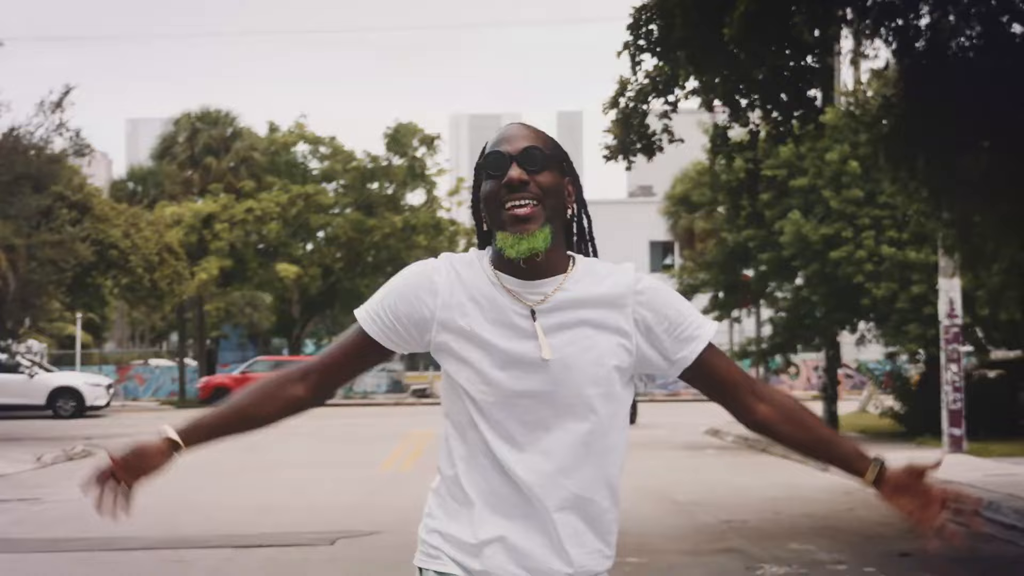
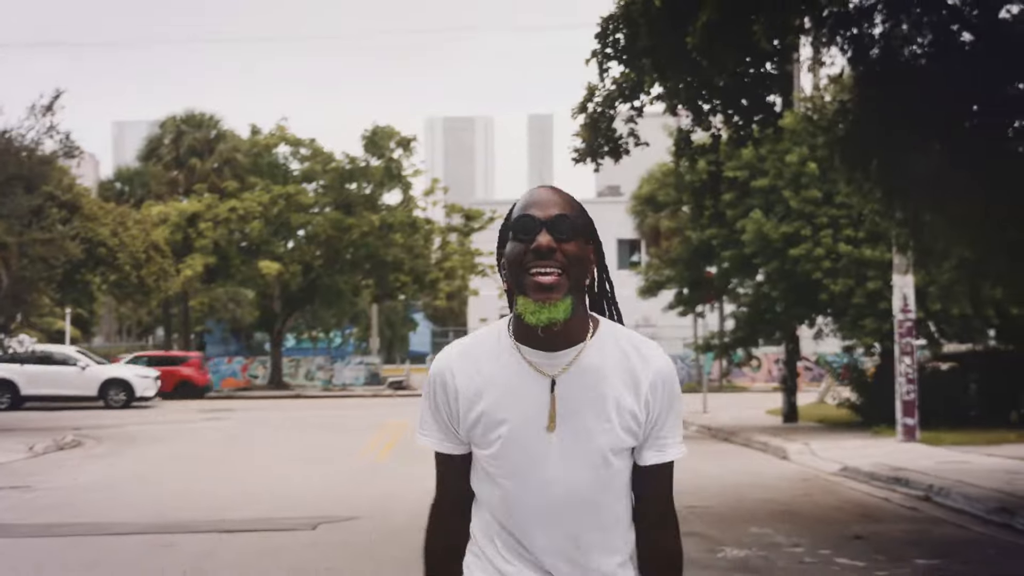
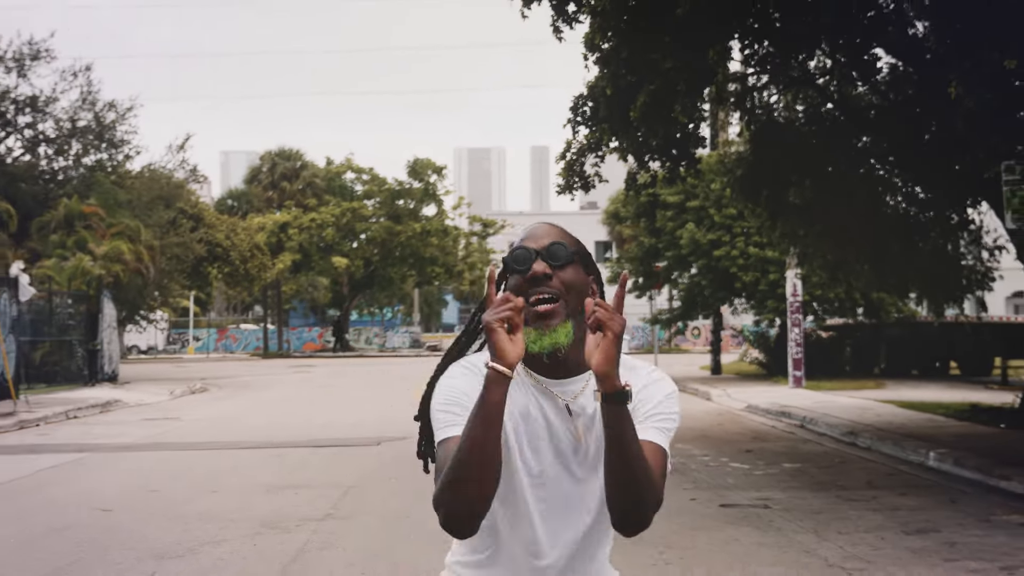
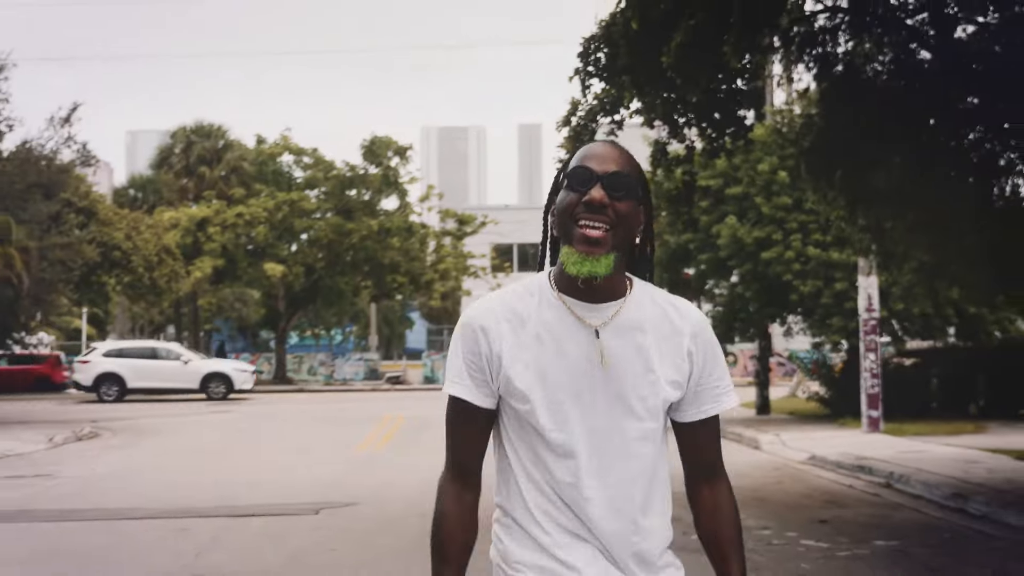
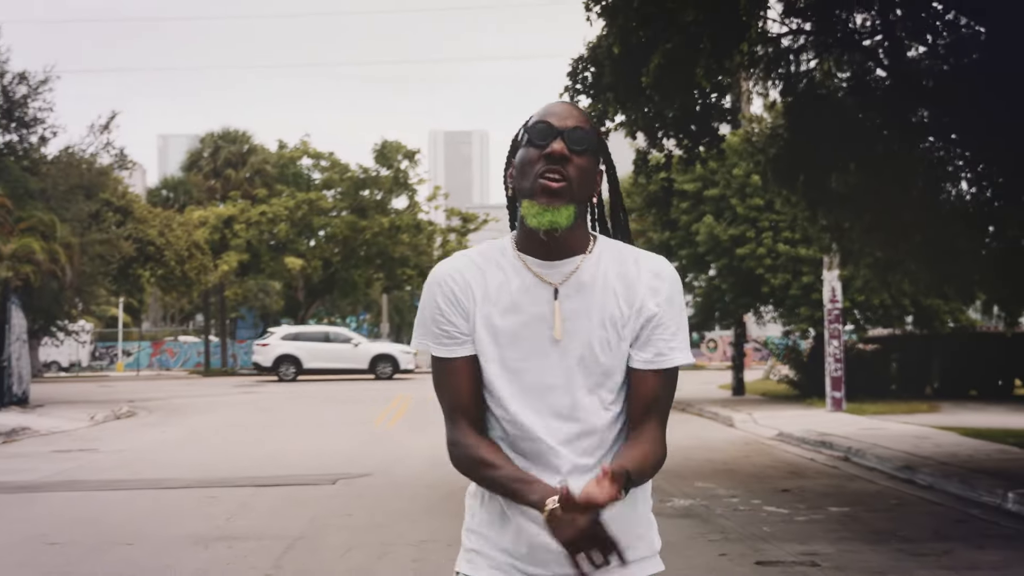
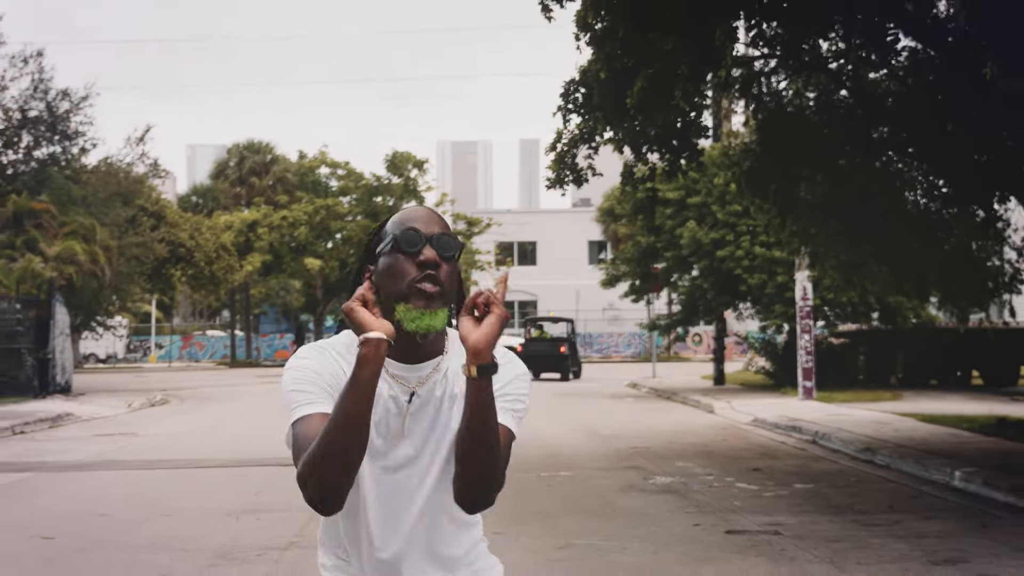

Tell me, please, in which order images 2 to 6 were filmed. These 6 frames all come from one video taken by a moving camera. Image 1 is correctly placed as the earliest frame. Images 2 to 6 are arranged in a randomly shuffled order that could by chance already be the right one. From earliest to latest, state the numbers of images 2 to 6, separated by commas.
2, 4, 5, 6, 3
